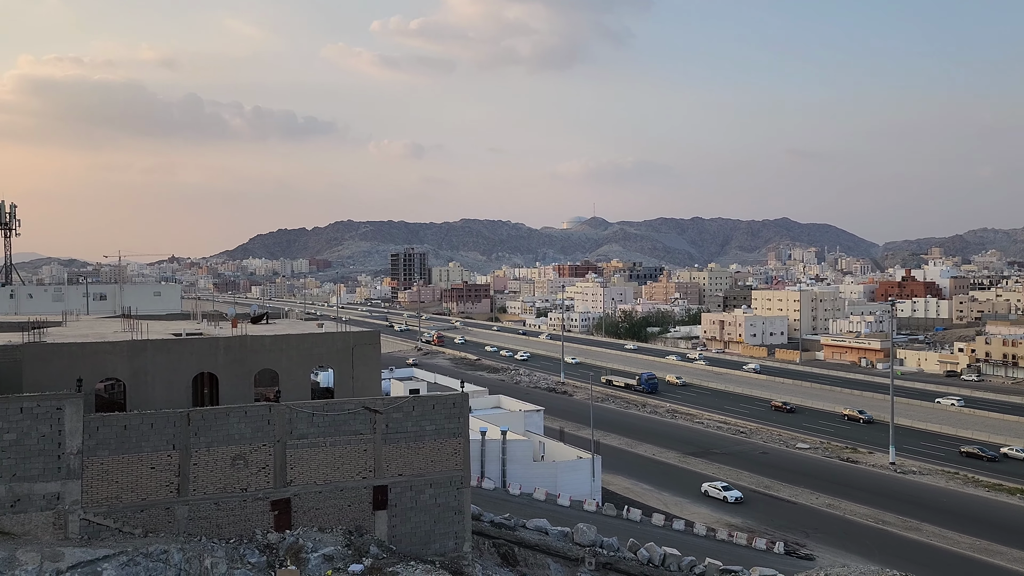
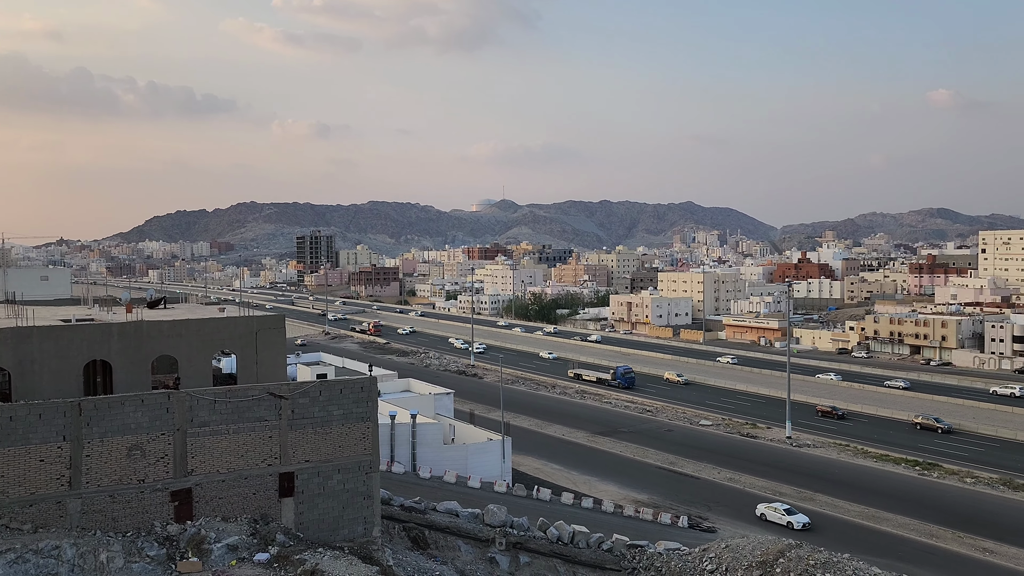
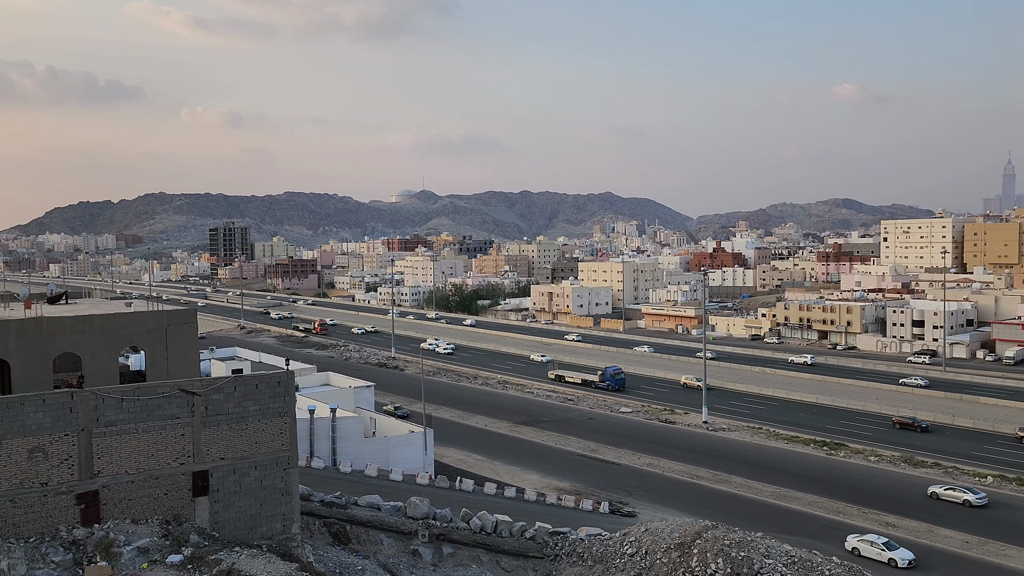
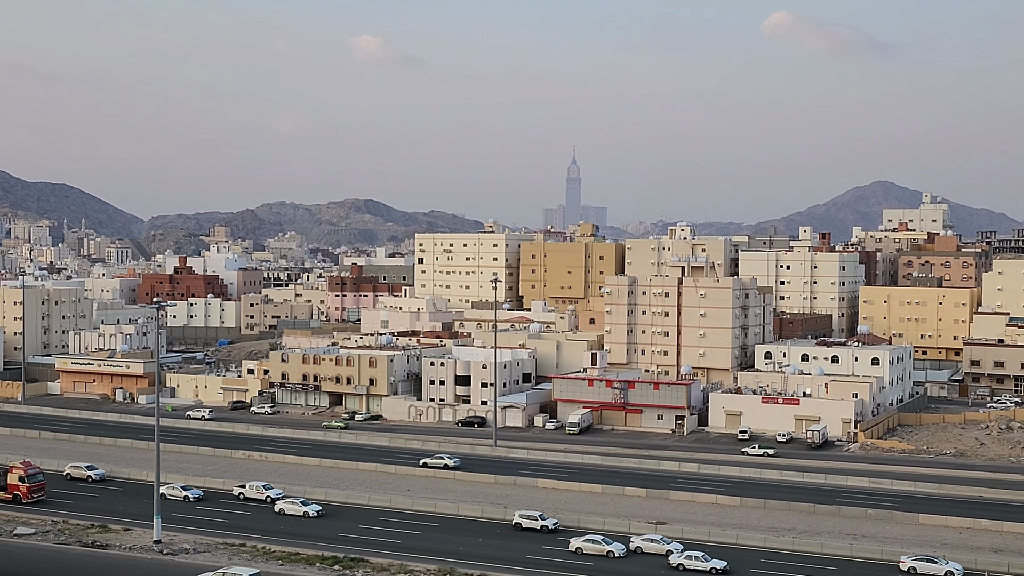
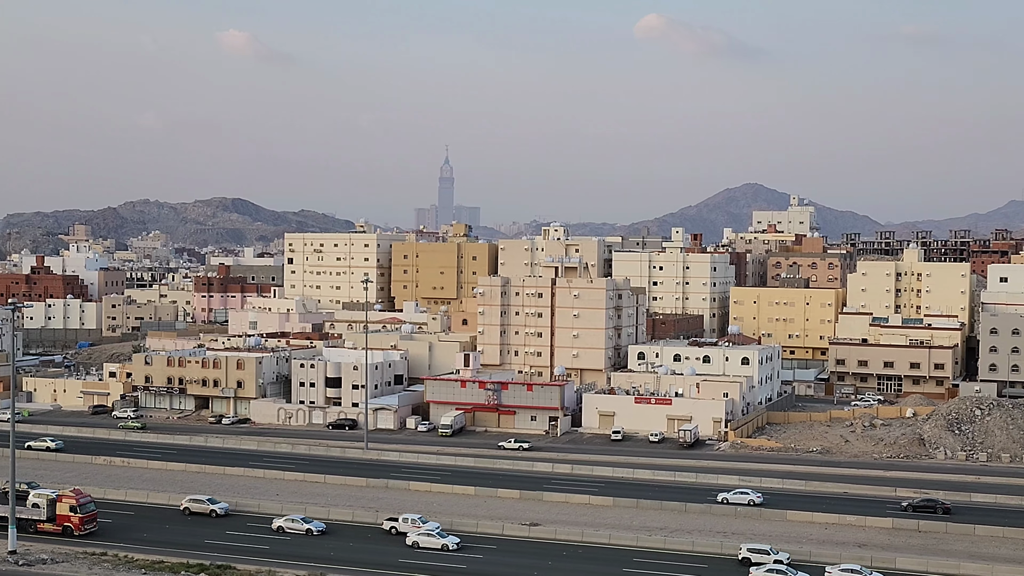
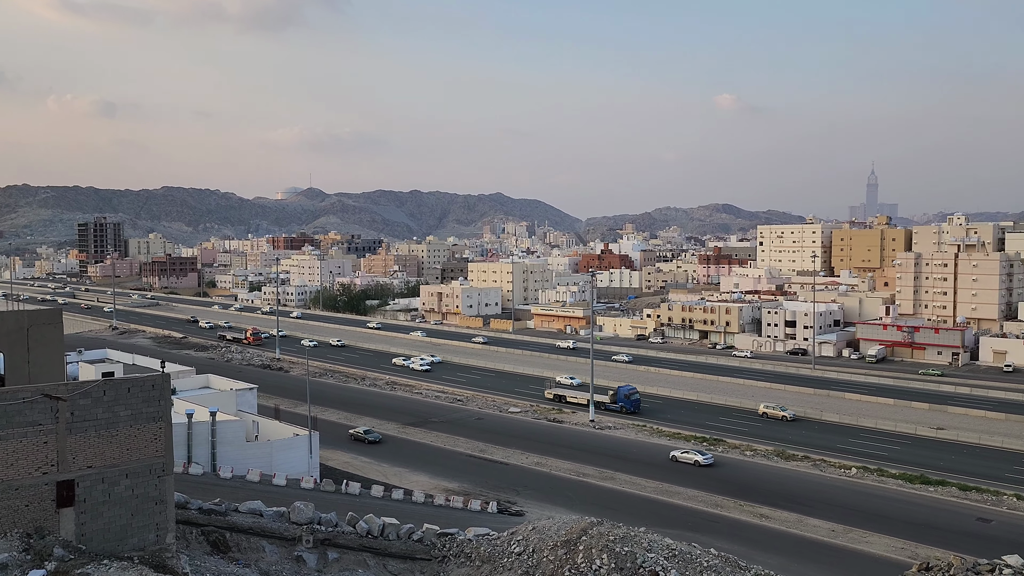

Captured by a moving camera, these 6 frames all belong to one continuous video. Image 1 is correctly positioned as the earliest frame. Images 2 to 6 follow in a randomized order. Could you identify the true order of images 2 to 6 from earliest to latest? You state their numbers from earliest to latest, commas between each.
2, 3, 6, 4, 5
